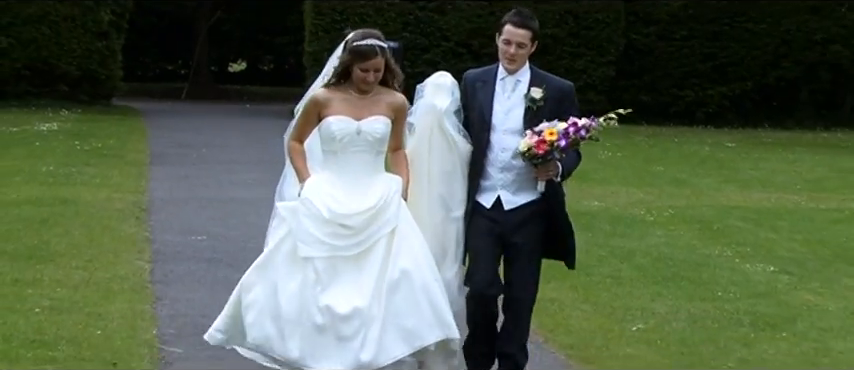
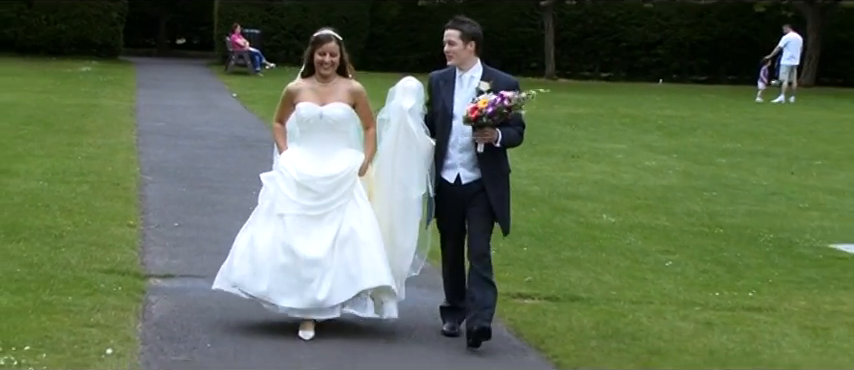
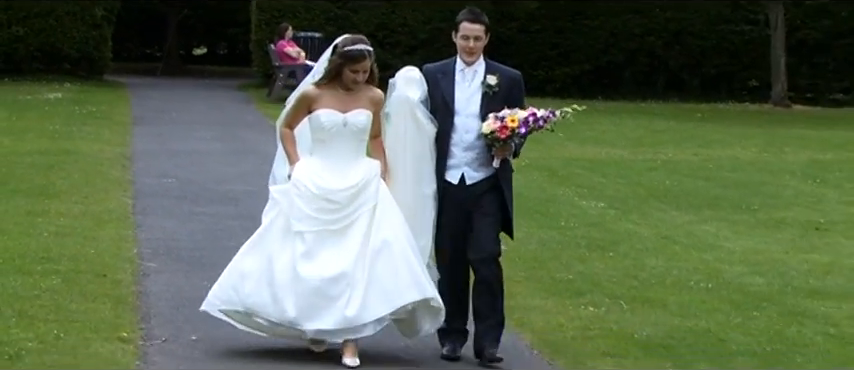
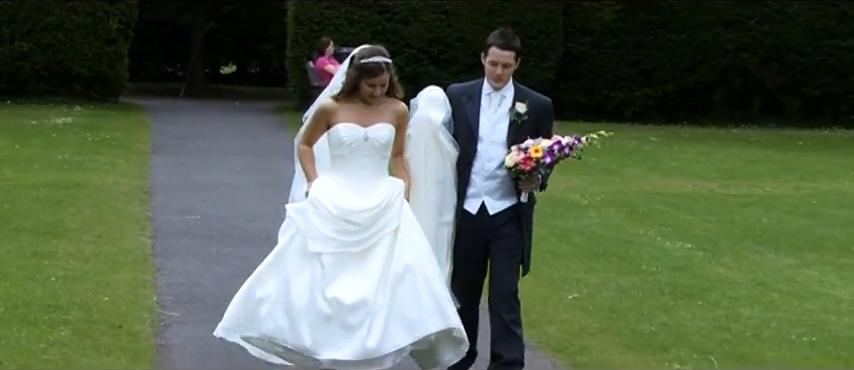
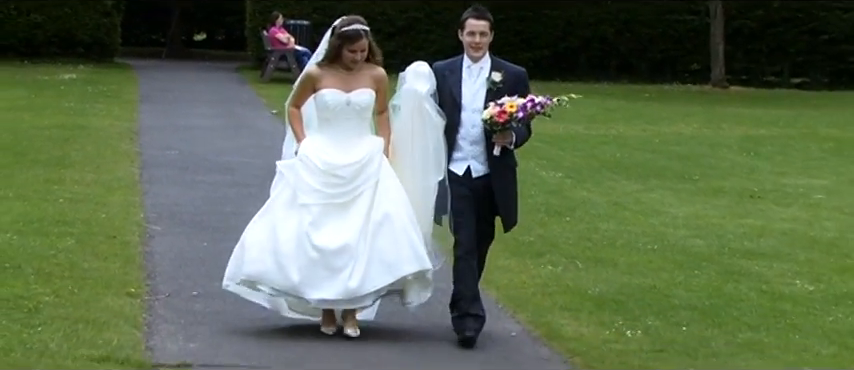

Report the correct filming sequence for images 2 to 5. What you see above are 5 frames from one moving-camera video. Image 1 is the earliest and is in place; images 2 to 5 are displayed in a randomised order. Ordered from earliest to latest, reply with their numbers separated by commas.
4, 3, 5, 2
